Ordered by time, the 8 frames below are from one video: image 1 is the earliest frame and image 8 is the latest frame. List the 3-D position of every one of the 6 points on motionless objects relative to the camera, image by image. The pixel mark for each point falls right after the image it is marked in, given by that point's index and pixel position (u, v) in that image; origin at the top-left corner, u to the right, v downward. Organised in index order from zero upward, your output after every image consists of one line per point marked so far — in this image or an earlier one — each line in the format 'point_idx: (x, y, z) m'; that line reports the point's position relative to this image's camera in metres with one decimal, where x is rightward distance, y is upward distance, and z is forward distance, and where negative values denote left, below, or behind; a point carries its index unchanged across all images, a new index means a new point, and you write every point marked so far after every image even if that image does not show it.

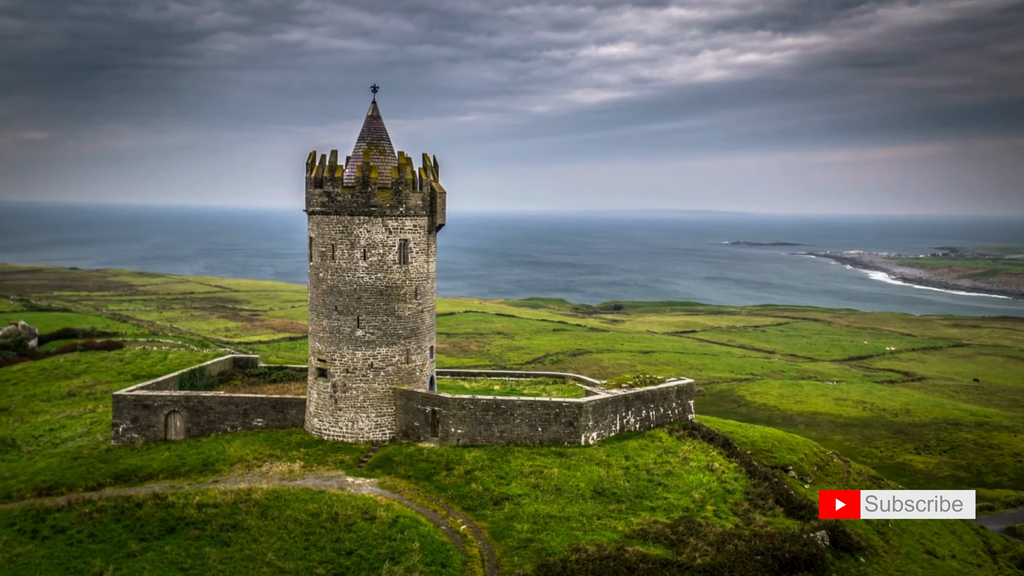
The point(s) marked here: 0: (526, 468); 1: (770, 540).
0: (+0.3, -5.0, +19.3) m
1: (+6.2, -6.1, +17.0) m
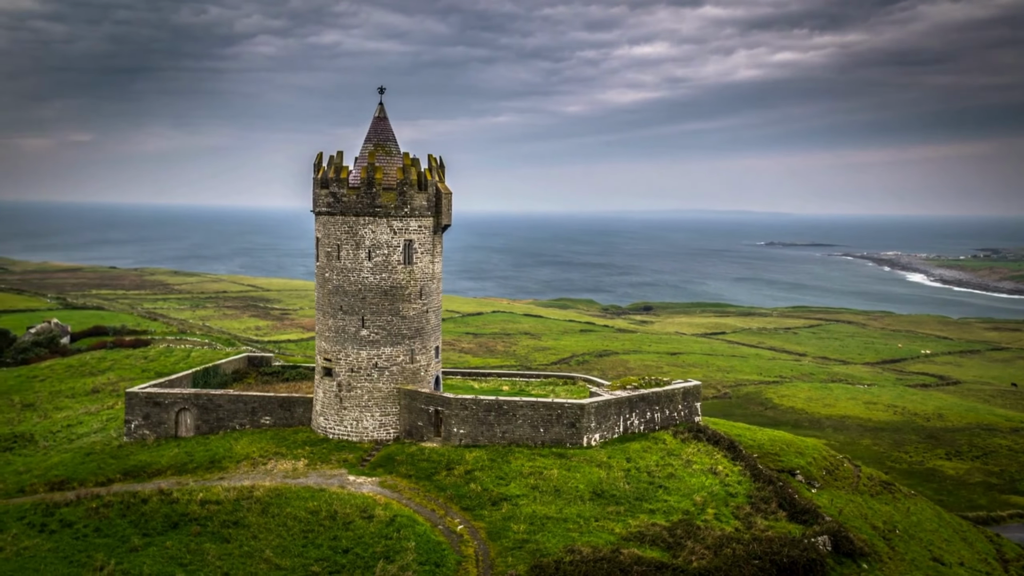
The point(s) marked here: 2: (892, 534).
0: (+0.3, -5.0, +19.3) m
1: (+6.1, -6.2, +16.8) m
2: (+10.8, -7.0, +19.9) m
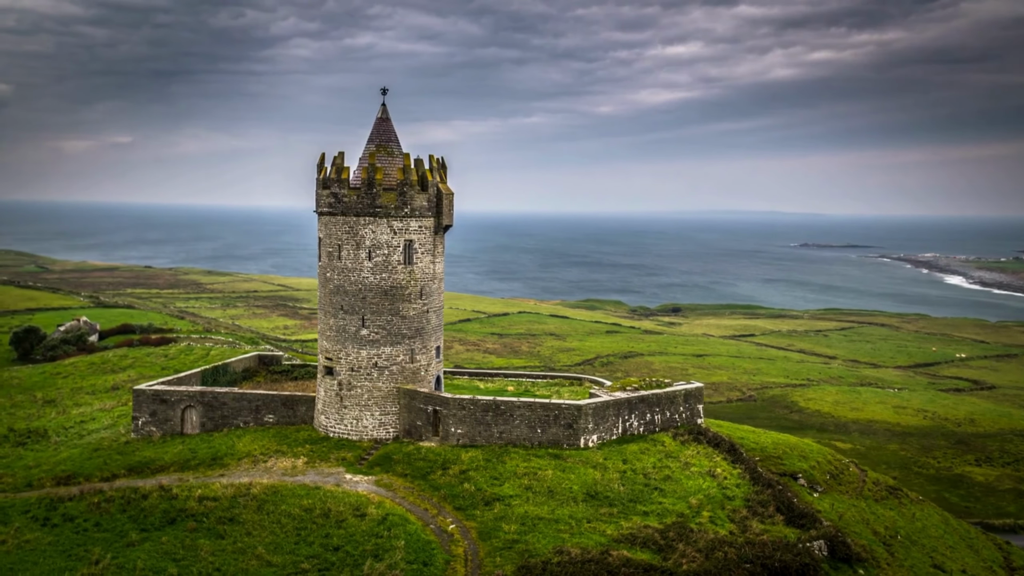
0: (+0.2, -5.0, +19.3) m
1: (+5.9, -6.2, +16.6) m
2: (+10.7, -7.1, +19.6) m
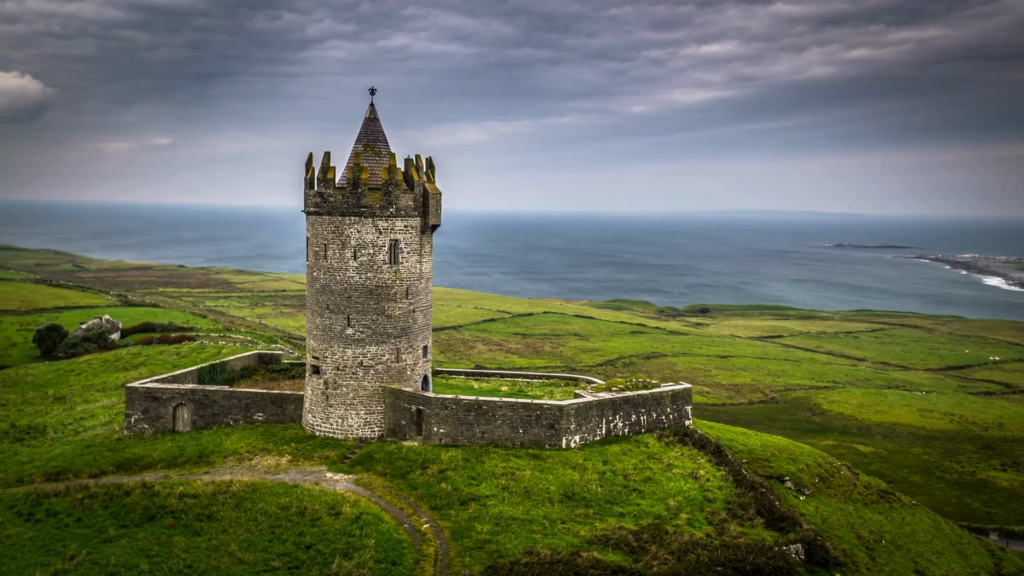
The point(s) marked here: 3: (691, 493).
0: (-0.4, -5.0, +19.3) m
1: (+5.2, -6.2, +16.4) m
2: (+10.1, -7.1, +19.3) m
3: (+4.9, -5.6, +19.1) m
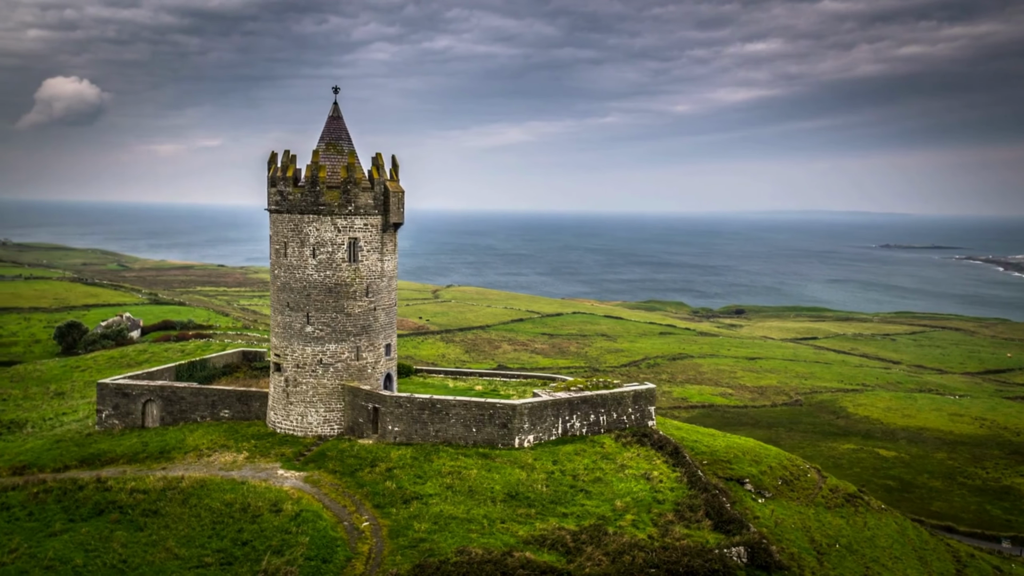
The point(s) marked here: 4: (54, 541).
0: (-1.8, -5.0, +19.2) m
1: (+3.7, -6.2, +16.2) m
2: (+8.7, -7.1, +19.0) m
3: (+3.5, -5.6, +18.9) m
4: (-11.0, -6.1, +16.7) m
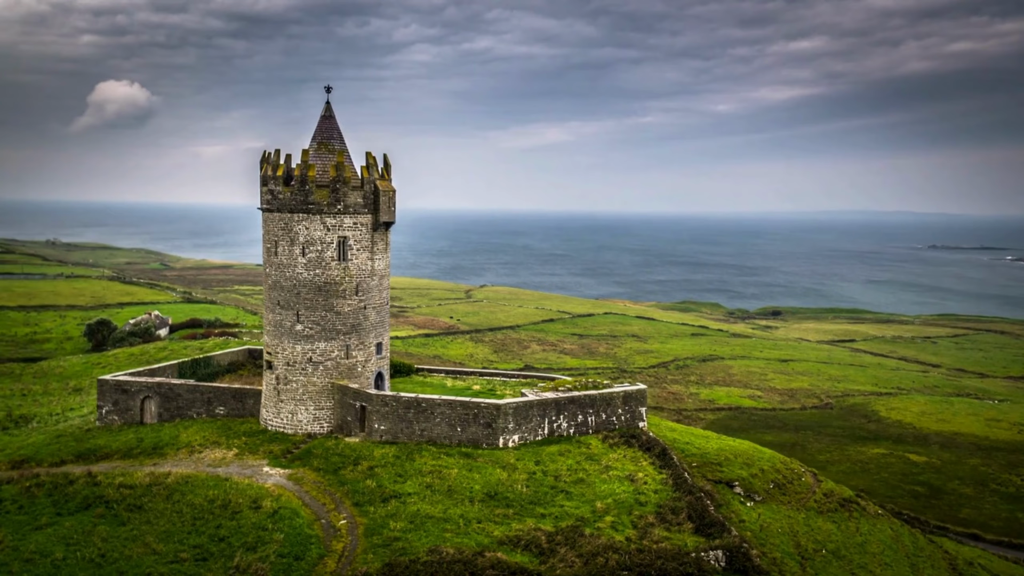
0: (-2.3, -4.9, +19.2) m
1: (+3.1, -6.2, +16.1) m
2: (+8.1, -7.1, +18.6) m
3: (+3.0, -5.6, +18.8) m
4: (-11.6, -6.0, +17.0) m
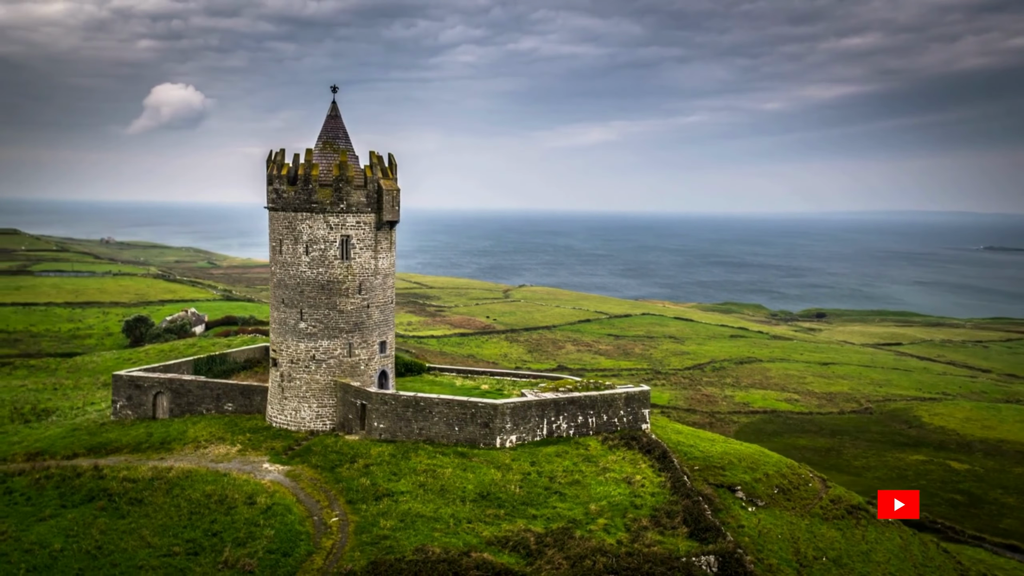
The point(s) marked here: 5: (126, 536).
0: (-2.4, -4.9, +19.2) m
1: (+2.9, -6.2, +15.8) m
2: (+8.0, -7.2, +18.2) m
3: (+2.8, -5.6, +18.6) m
4: (-11.8, -5.9, +17.4) m
5: (-9.3, -6.0, +16.8) m
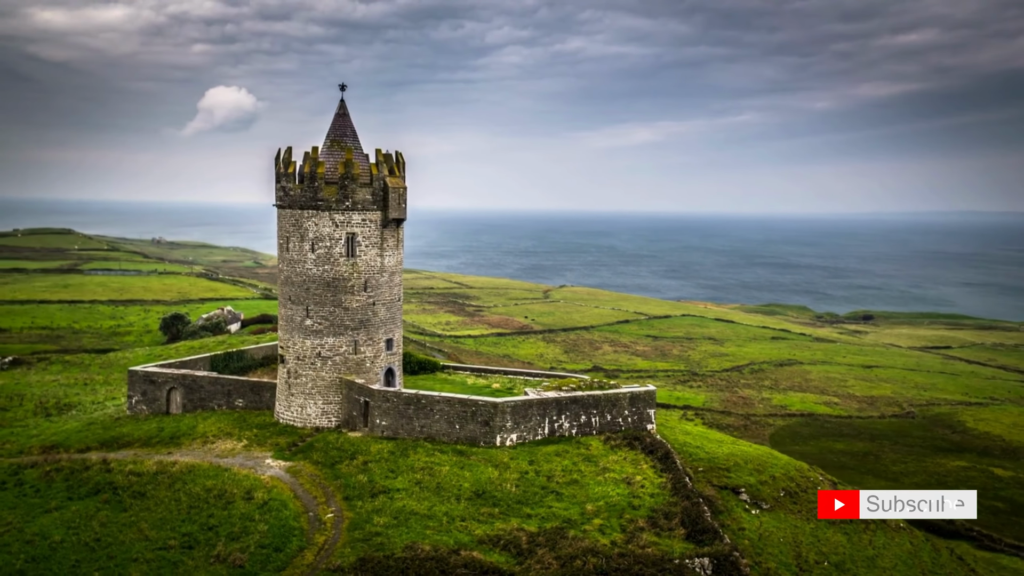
0: (-2.5, -4.8, +19.2) m
1: (+2.6, -6.1, +15.6) m
2: (+7.8, -7.1, +17.8) m
3: (+2.7, -5.6, +18.3) m
4: (-11.9, -5.8, +17.8) m
5: (-9.5, -5.9, +17.1) m
